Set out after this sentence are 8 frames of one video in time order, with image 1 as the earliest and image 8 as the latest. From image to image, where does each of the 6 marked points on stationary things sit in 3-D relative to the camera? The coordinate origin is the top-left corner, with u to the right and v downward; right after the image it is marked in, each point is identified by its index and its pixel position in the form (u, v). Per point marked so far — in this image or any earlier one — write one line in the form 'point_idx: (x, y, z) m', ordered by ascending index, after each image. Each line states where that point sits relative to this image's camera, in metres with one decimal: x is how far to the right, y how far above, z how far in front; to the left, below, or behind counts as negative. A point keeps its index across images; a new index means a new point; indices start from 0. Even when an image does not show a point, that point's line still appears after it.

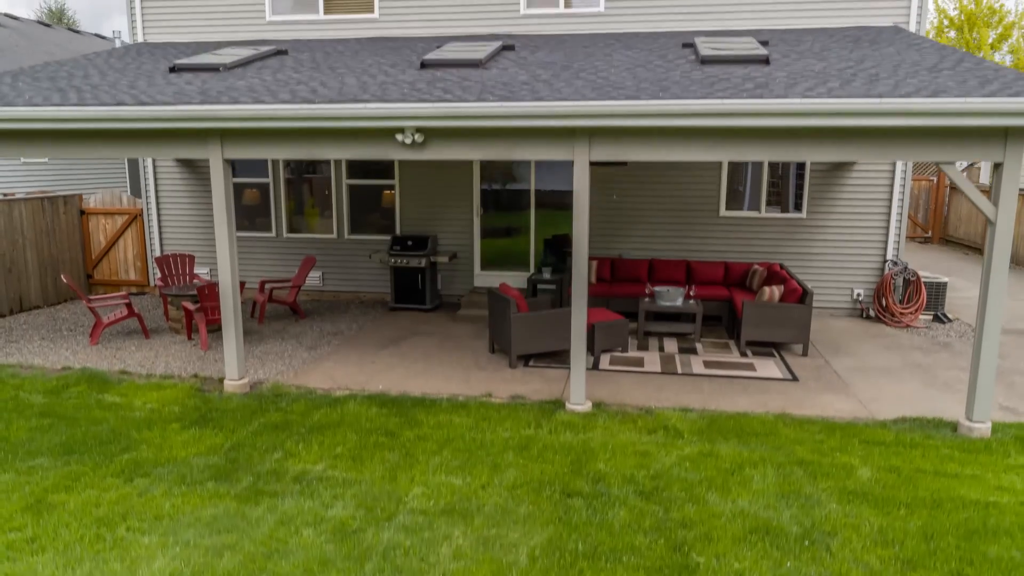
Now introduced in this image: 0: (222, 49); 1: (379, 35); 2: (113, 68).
0: (-4.4, +3.6, +11.1) m
1: (-2.1, +3.8, +11.2) m
2: (-5.0, +2.7, +9.2) m
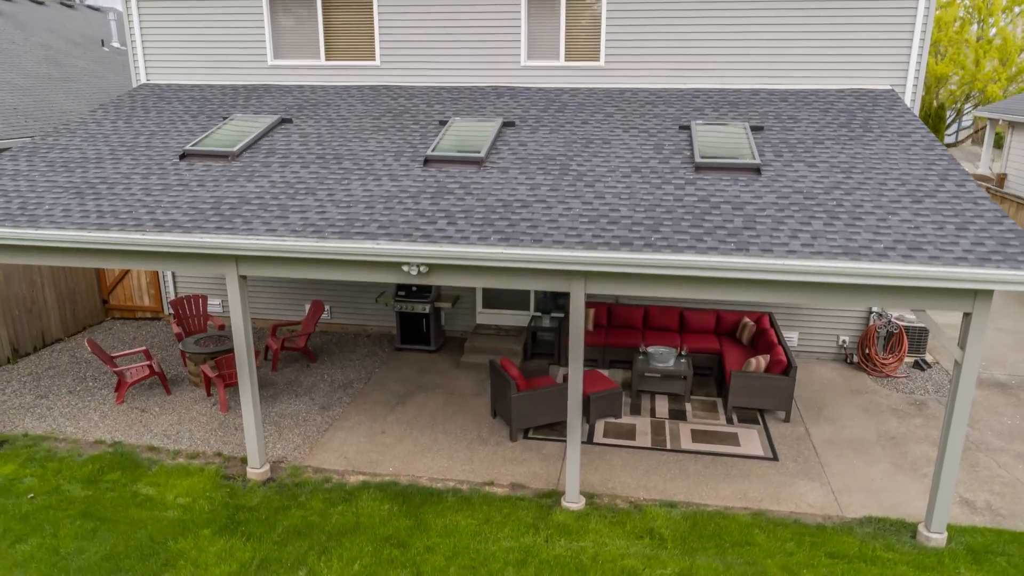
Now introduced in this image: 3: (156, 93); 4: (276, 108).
0: (-4.4, +2.9, +11.3) m
1: (-2.0, +3.1, +11.3) m
2: (-5.0, +1.8, +9.4) m
3: (-5.6, +3.0, +11.5) m
4: (-3.4, +2.6, +10.5) m
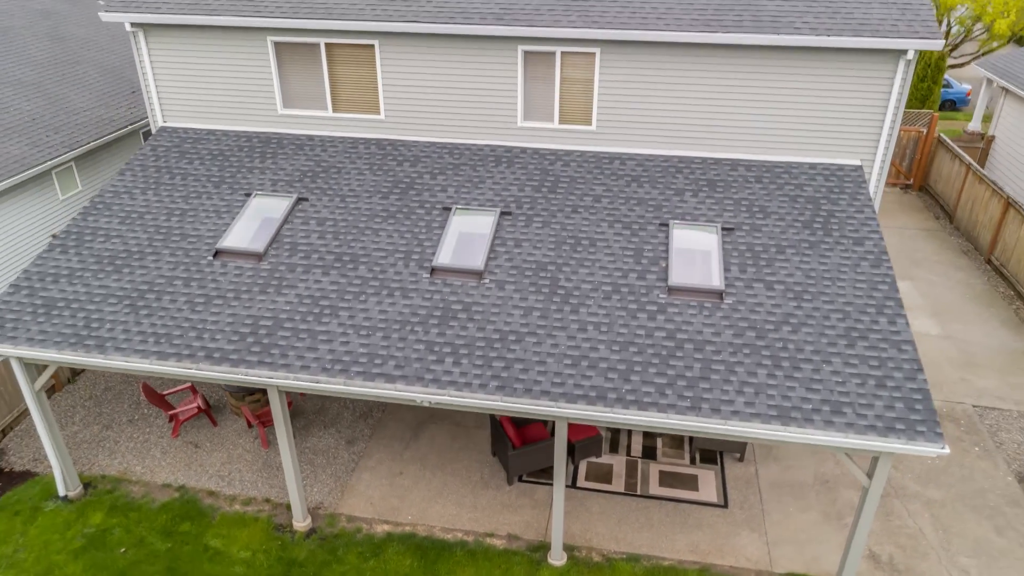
0: (-4.5, +2.3, +12.0) m
1: (-2.1, +2.5, +12.0) m
2: (-5.1, +0.8, +10.5) m
3: (-5.6, +2.4, +12.2) m
4: (-3.4, +1.8, +11.4) m
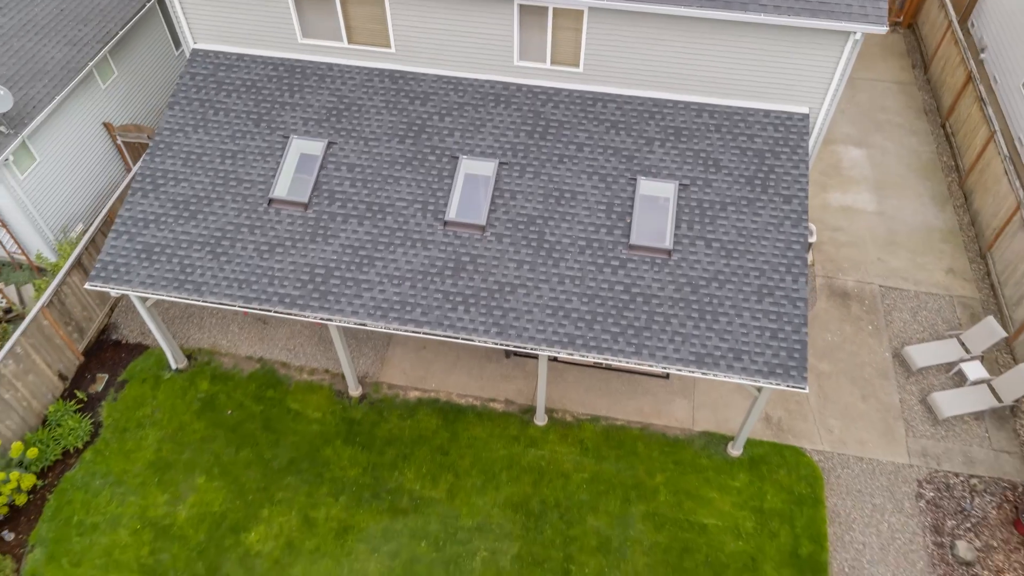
0: (-4.5, +3.9, +13.6) m
1: (-2.1, +4.1, +13.5) m
2: (-5.1, +2.0, +12.7) m
3: (-5.7, +4.1, +13.8) m
4: (-3.5, +3.2, +13.2) m
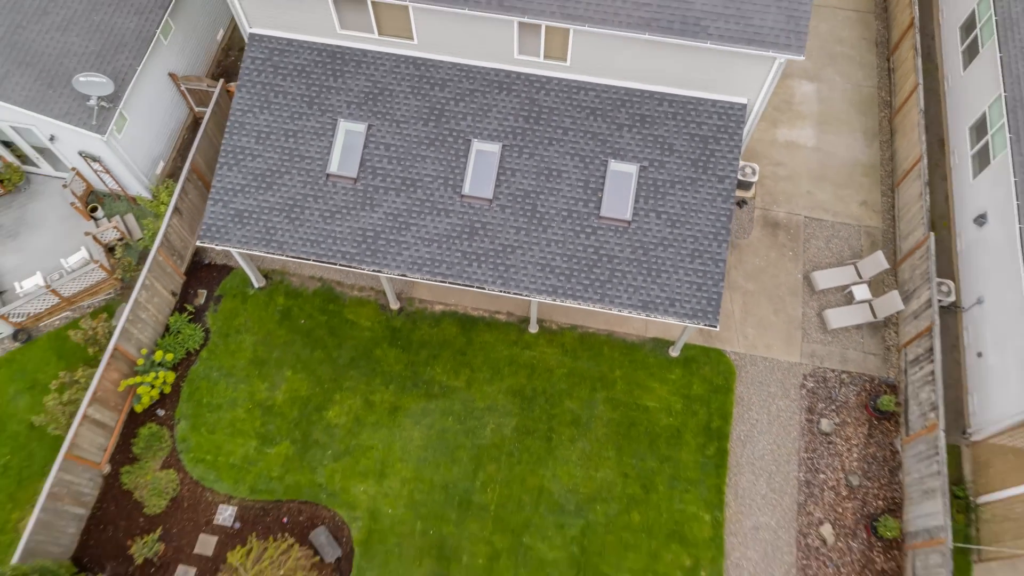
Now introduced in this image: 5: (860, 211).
0: (-4.5, +5.1, +16.7) m
1: (-2.1, +5.3, +16.6) m
2: (-5.1, +3.0, +16.4) m
3: (-5.6, +5.4, +16.8) m
4: (-3.5, +4.3, +16.5) m
5: (+9.3, +2.1, +19.7) m
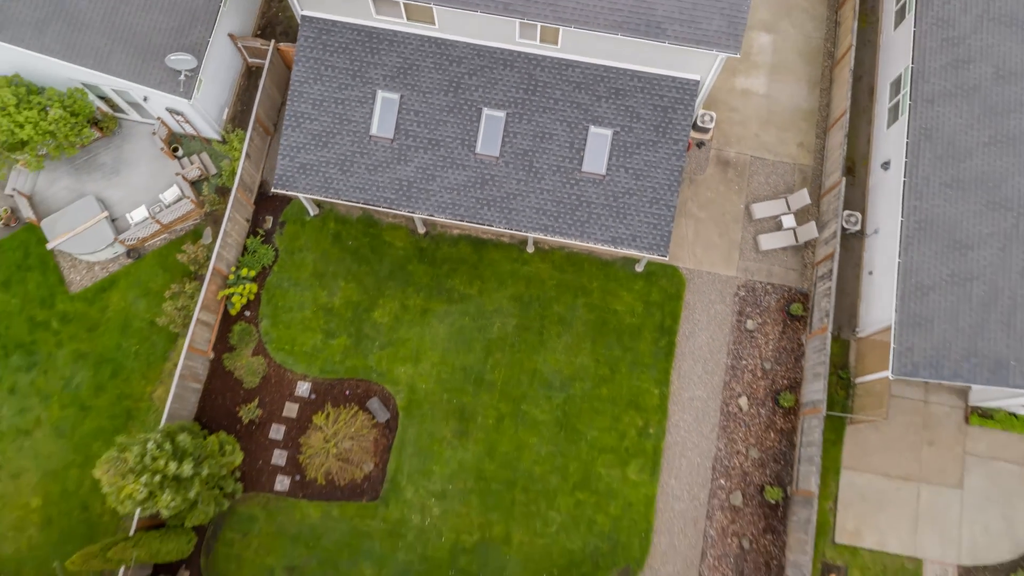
0: (-4.4, +7.0, +20.8) m
1: (-2.0, +7.1, +20.6) m
2: (-5.0, +4.9, +20.8) m
3: (-5.6, +7.2, +20.8) m
4: (-3.4, +6.2, +20.7) m
5: (+9.4, +4.5, +24.2) m
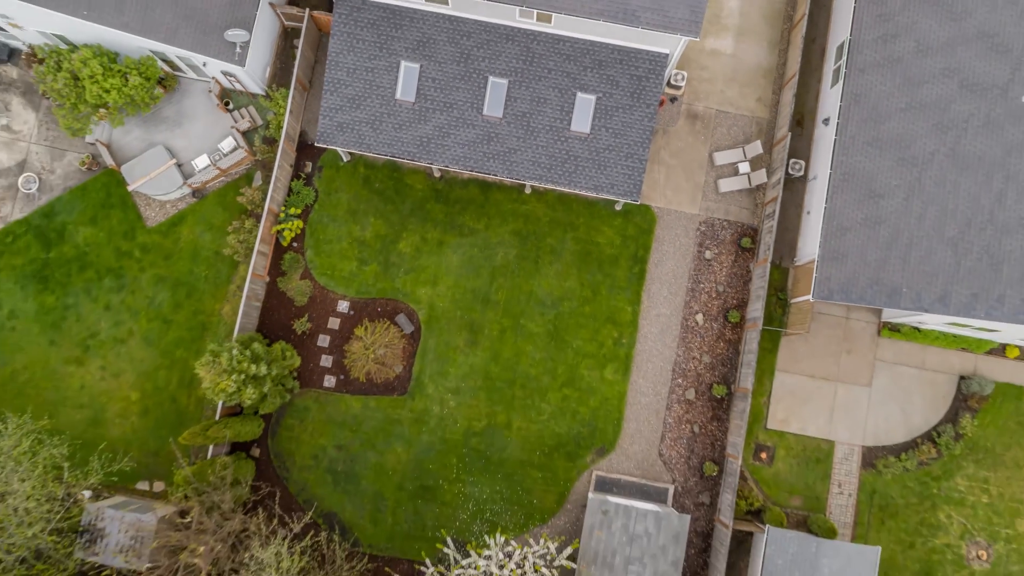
0: (-4.4, +9.1, +24.7) m
1: (-2.0, +9.2, +24.5) m
2: (-5.0, +7.0, +25.0) m
3: (-5.5, +9.4, +24.8) m
4: (-3.4, +8.3, +24.8) m
5: (+9.4, +7.0, +28.4) m
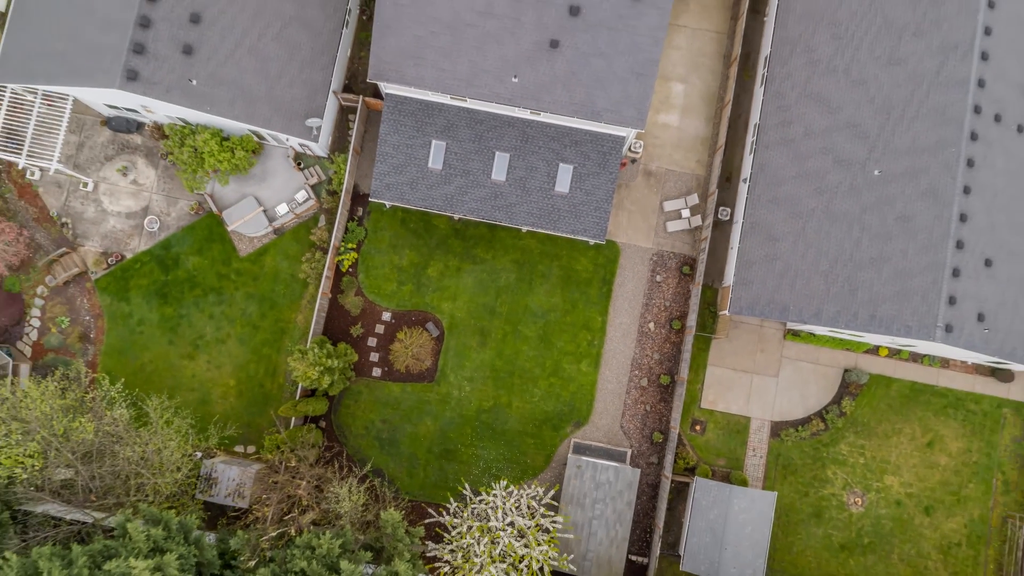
0: (-4.3, +8.4, +34.2) m
1: (-2.0, +8.4, +34.0) m
2: (-5.0, +6.3, +34.5) m
3: (-5.5, +8.6, +34.2) m
4: (-3.4, +7.5, +34.2) m
5: (+9.5, +6.3, +37.8) m
